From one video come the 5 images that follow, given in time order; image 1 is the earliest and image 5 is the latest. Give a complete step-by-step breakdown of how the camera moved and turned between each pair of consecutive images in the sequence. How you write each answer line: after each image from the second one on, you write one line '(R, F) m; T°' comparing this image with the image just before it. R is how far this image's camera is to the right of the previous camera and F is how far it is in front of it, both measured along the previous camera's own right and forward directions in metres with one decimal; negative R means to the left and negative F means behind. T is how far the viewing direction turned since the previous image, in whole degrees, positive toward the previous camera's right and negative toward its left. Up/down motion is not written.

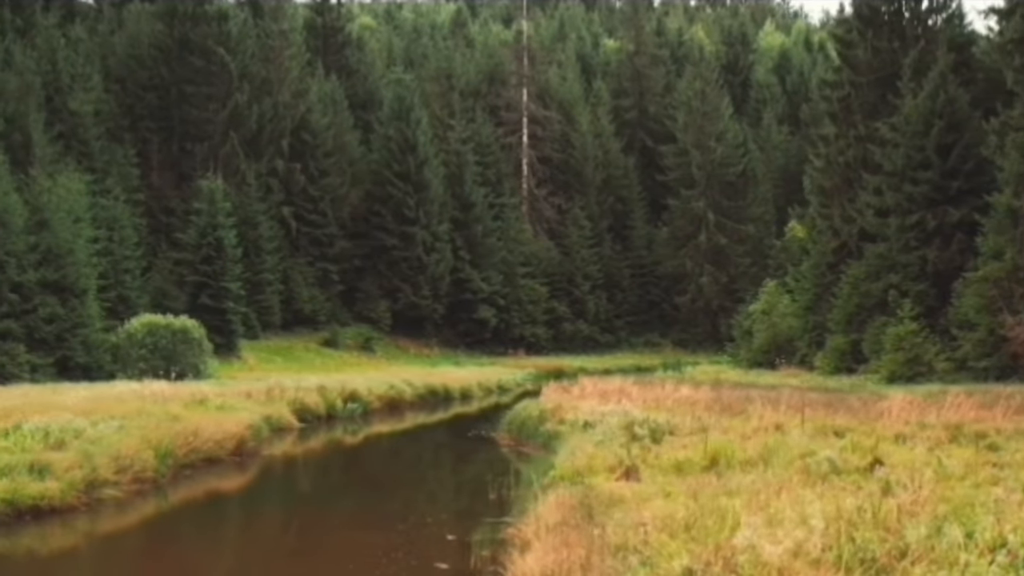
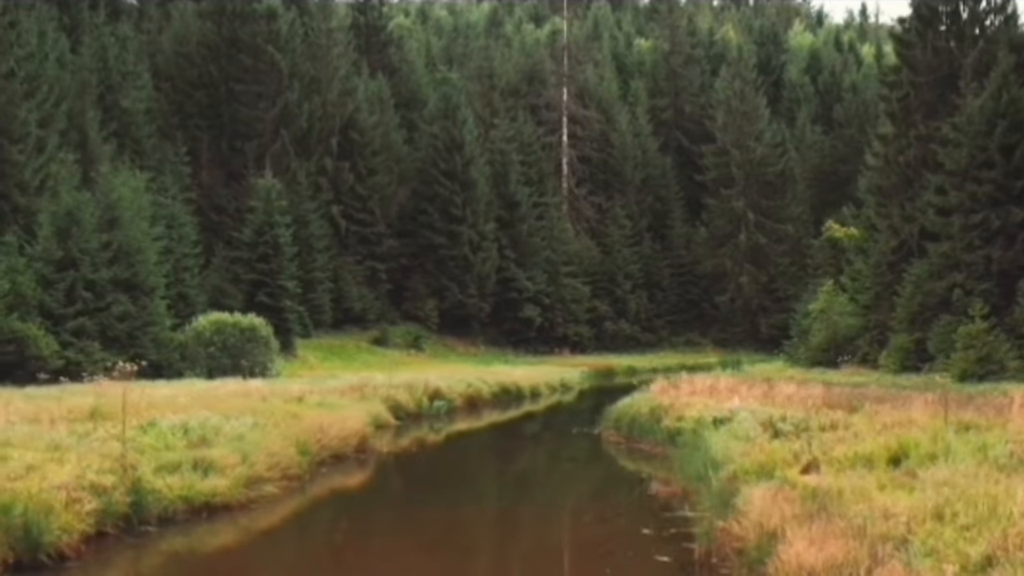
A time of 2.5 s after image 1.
(-2.1, -0.1) m; +1°
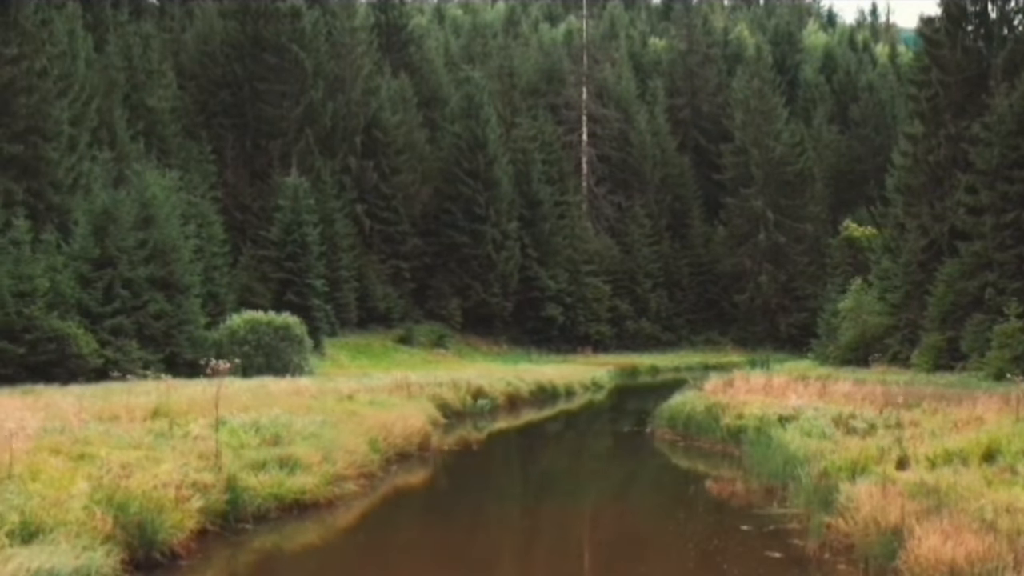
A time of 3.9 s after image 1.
(-1.1, 0.0) m; 0°
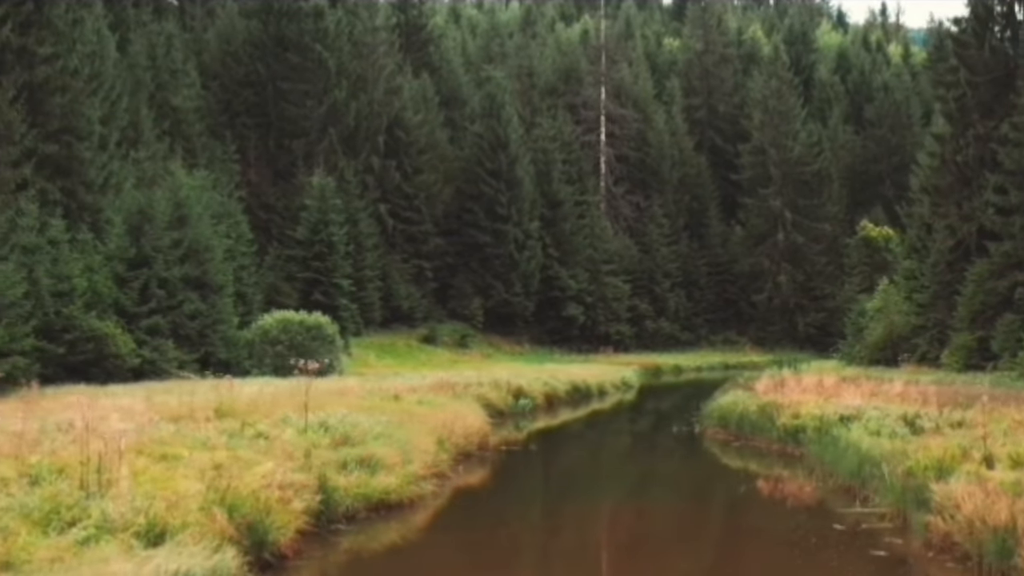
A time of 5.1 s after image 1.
(-1.0, 0.0) m; 0°
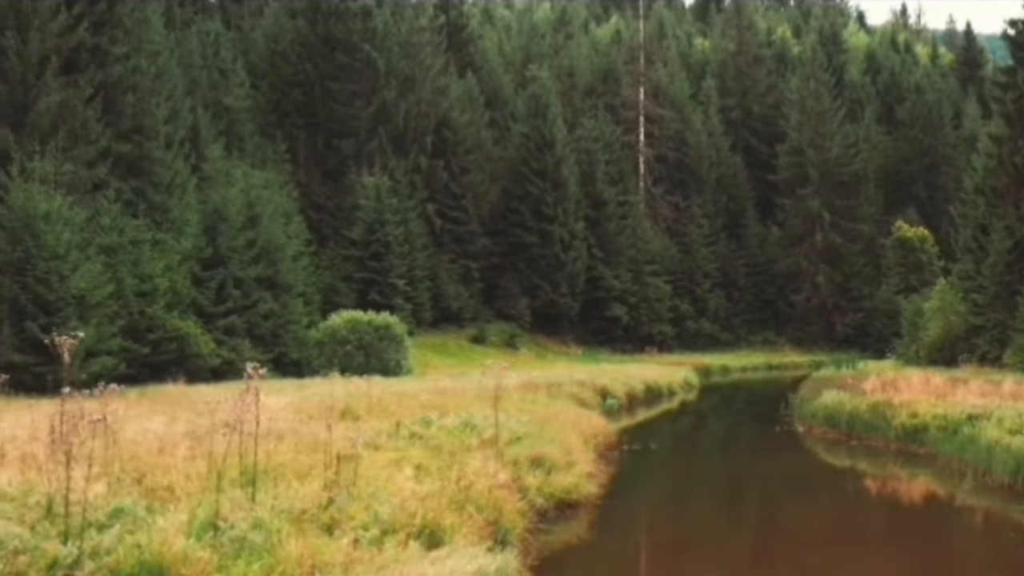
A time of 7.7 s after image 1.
(-2.2, 0.0) m; +1°
